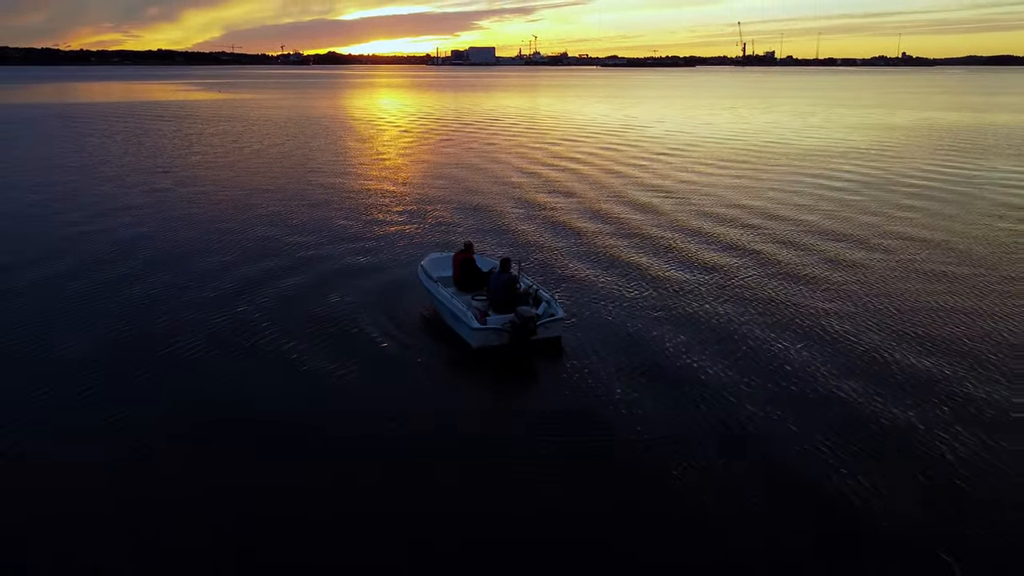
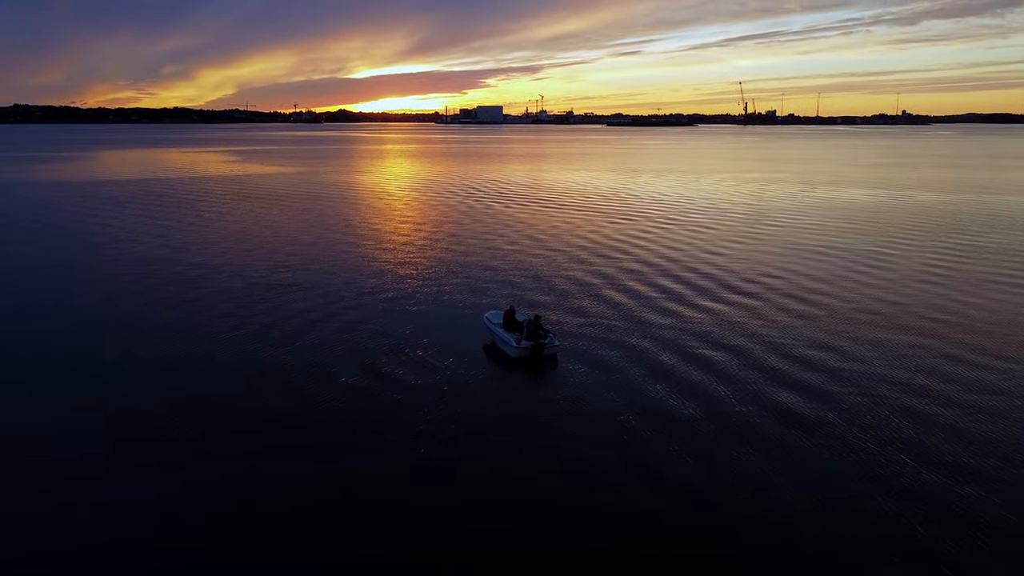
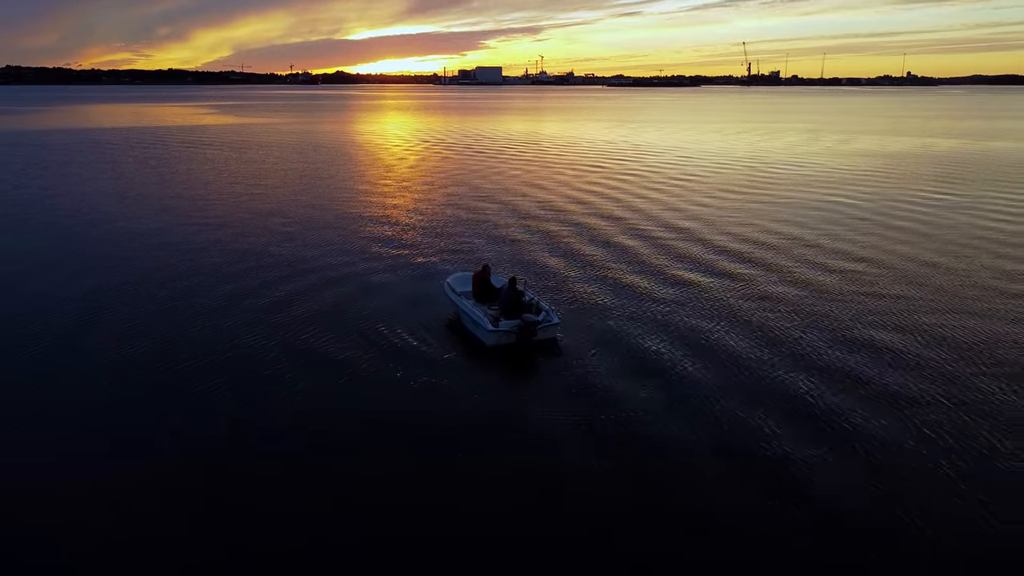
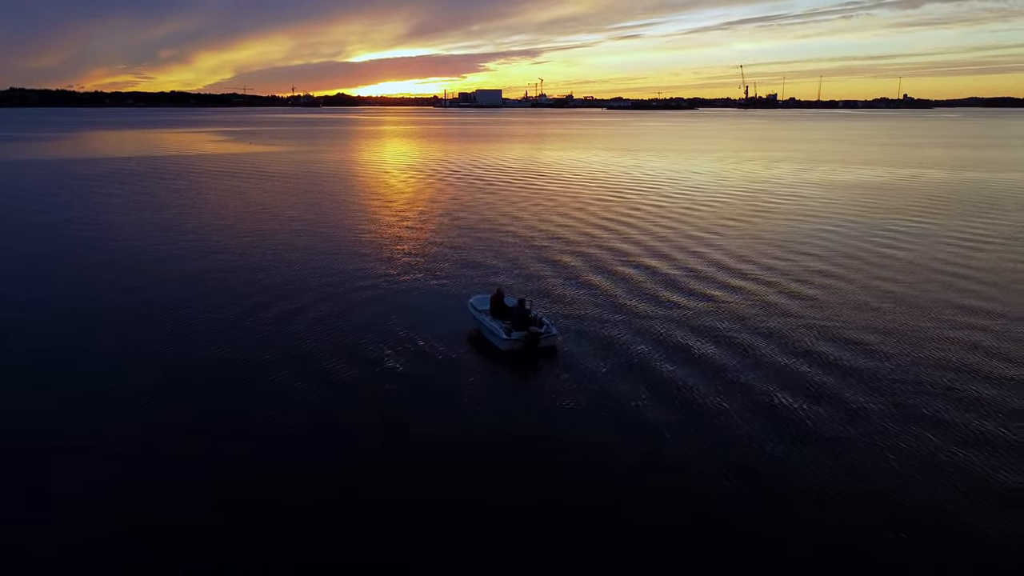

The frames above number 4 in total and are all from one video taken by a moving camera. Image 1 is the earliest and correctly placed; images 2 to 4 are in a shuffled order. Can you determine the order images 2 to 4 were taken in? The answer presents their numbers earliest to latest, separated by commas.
3, 4, 2
